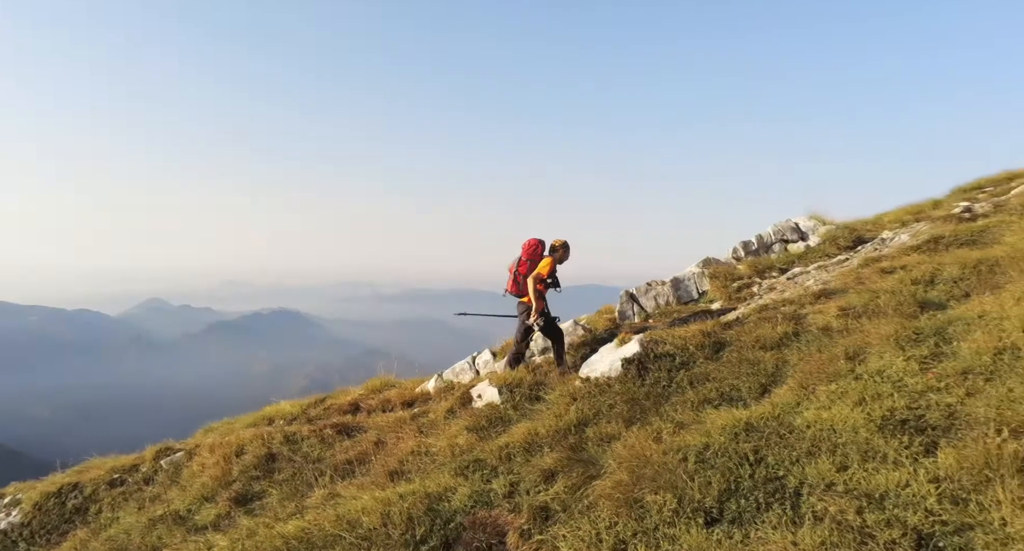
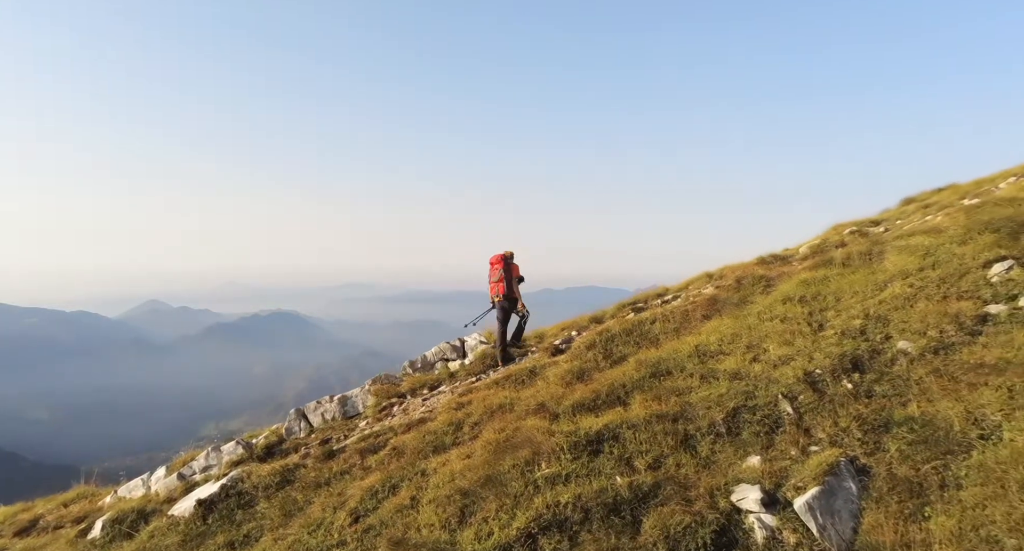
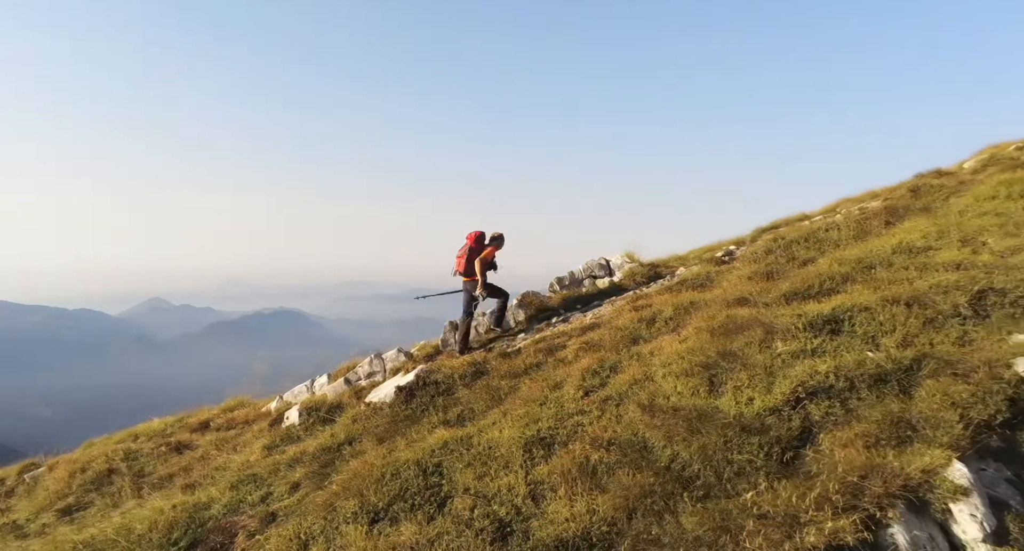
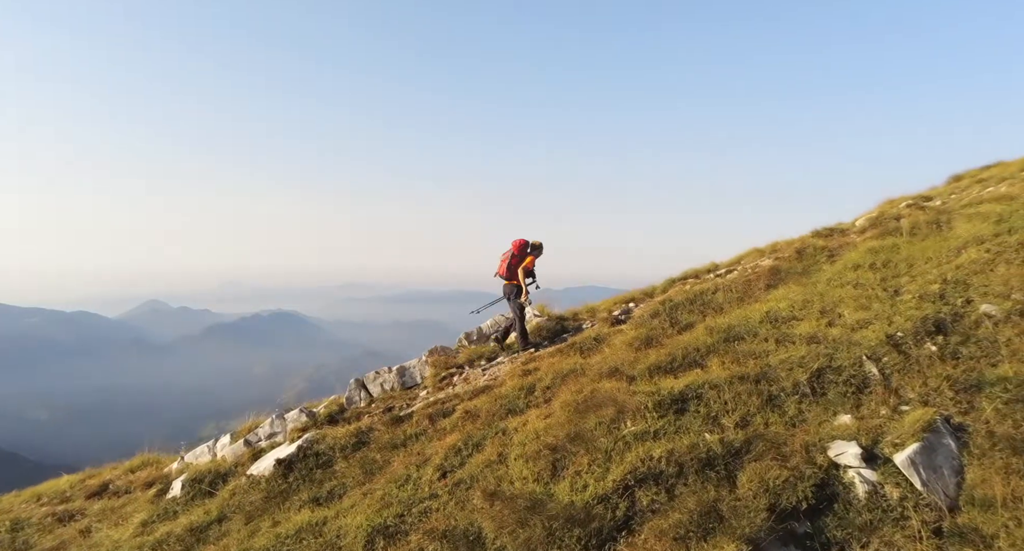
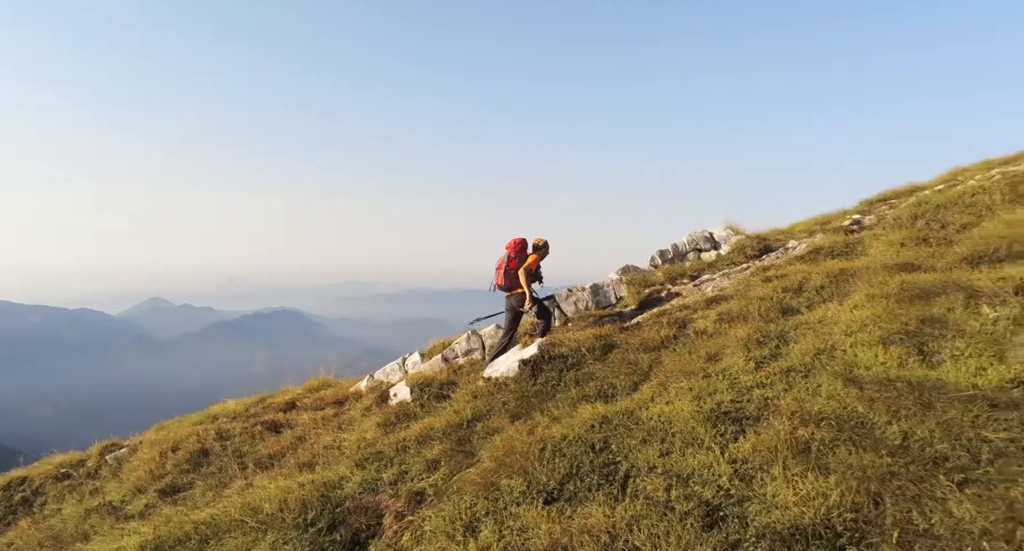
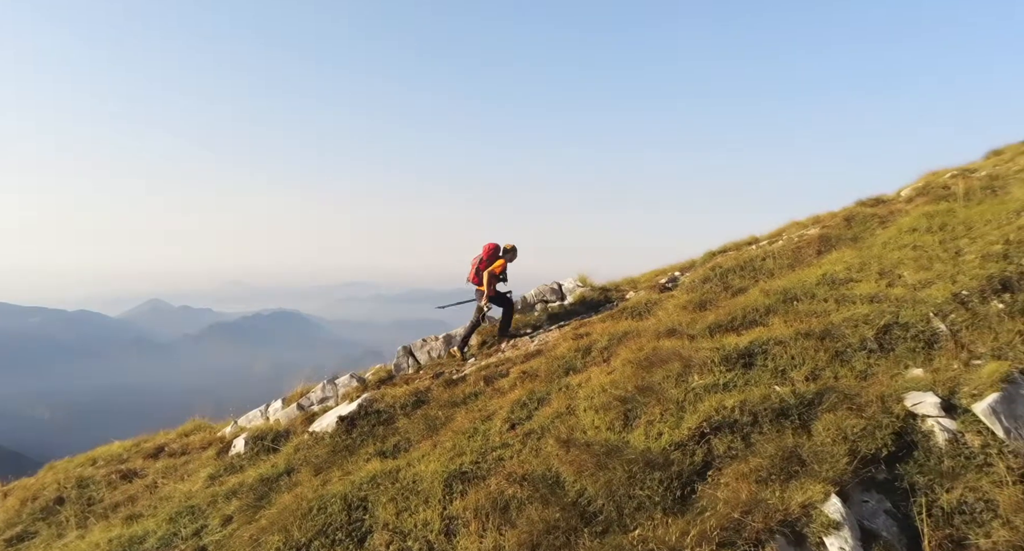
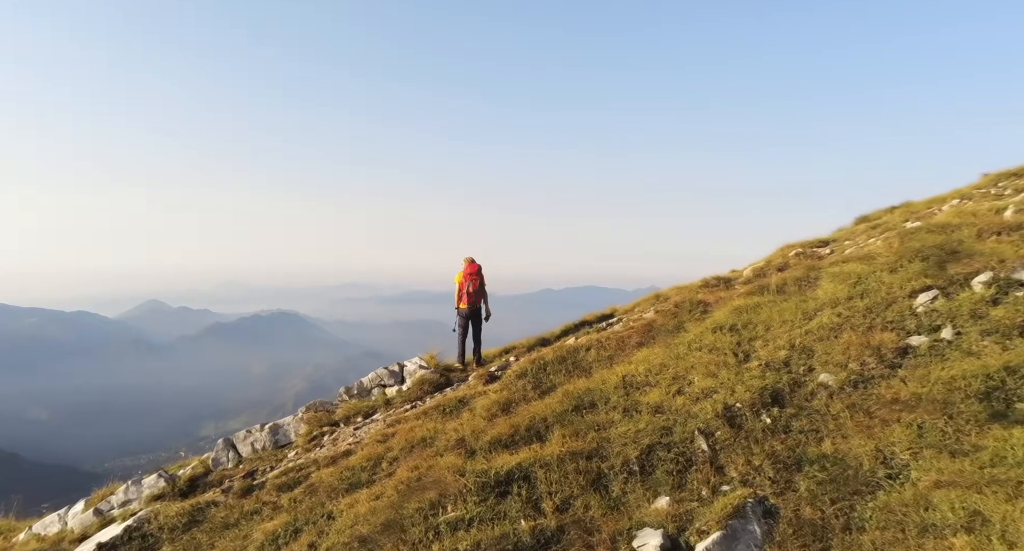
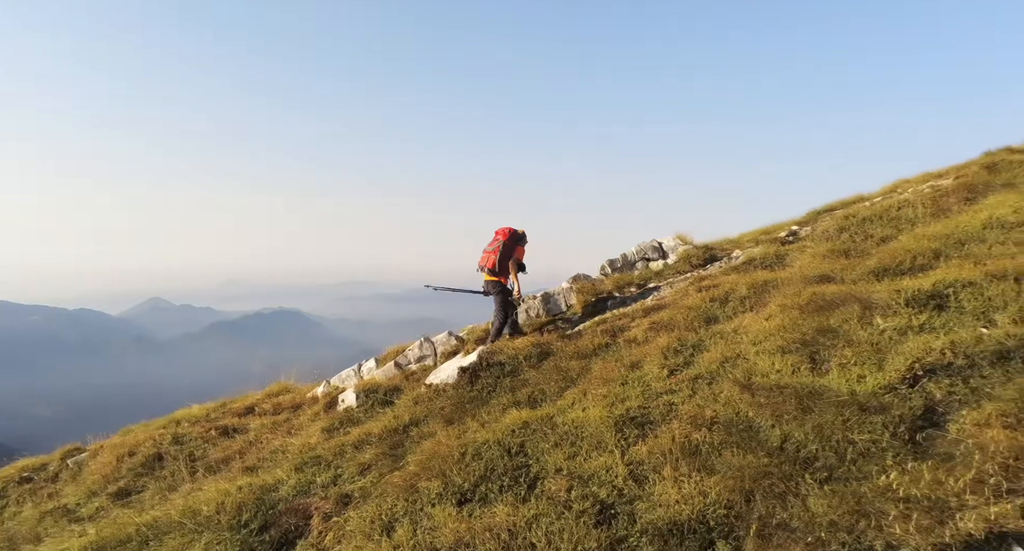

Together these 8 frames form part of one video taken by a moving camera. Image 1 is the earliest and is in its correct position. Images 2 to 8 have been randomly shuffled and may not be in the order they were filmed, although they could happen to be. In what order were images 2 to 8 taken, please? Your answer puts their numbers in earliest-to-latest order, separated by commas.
5, 8, 3, 6, 4, 2, 7
